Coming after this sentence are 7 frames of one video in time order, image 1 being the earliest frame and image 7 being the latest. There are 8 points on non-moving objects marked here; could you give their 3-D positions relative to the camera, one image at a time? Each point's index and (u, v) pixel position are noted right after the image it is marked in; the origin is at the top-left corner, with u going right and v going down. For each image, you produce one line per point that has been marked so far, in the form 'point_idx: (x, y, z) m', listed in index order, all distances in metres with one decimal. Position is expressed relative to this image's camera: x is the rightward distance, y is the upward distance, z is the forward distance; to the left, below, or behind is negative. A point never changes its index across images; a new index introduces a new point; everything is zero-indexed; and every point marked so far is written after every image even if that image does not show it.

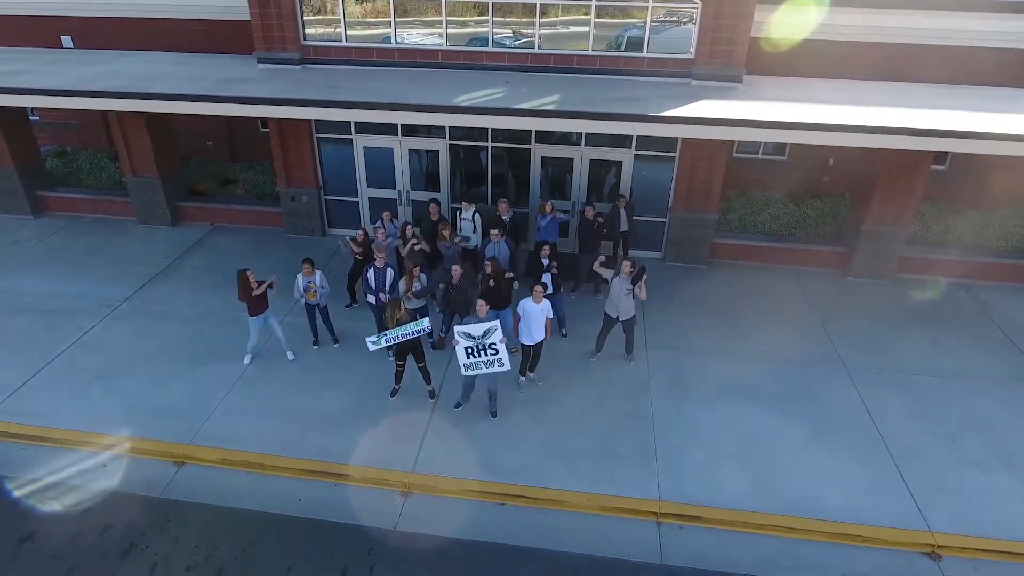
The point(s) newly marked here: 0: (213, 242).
0: (-5.2, +0.8, +12.8) m
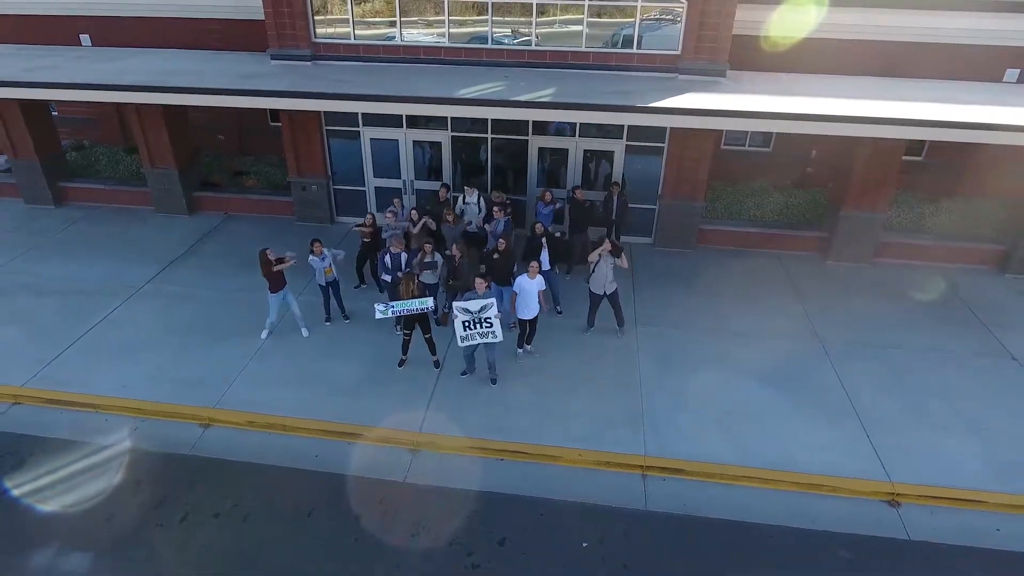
0: (-5.3, +1.1, +13.5) m
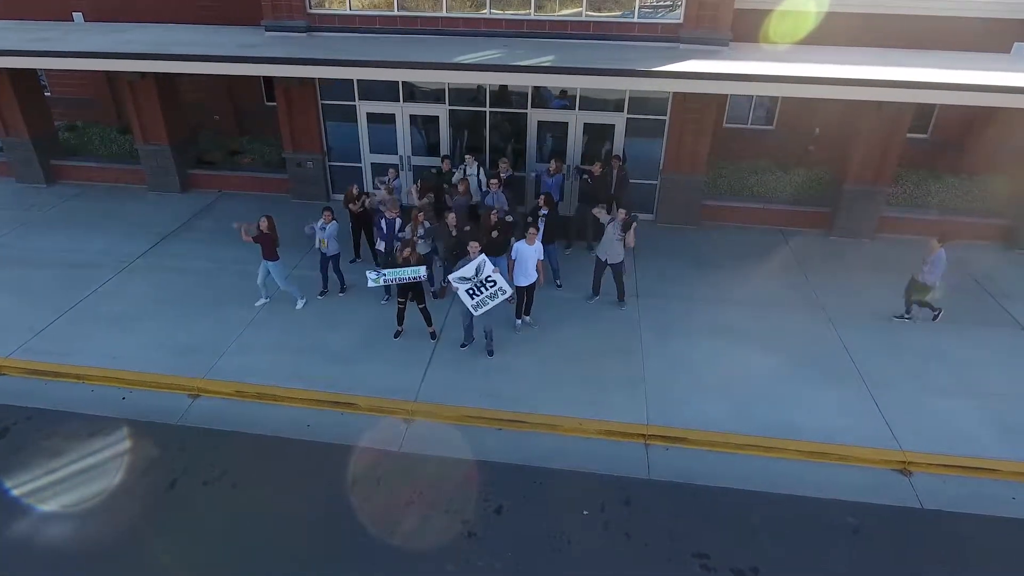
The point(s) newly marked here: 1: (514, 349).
0: (-5.3, +1.5, +13.2) m
1: (0.0, -0.8, +9.1) m
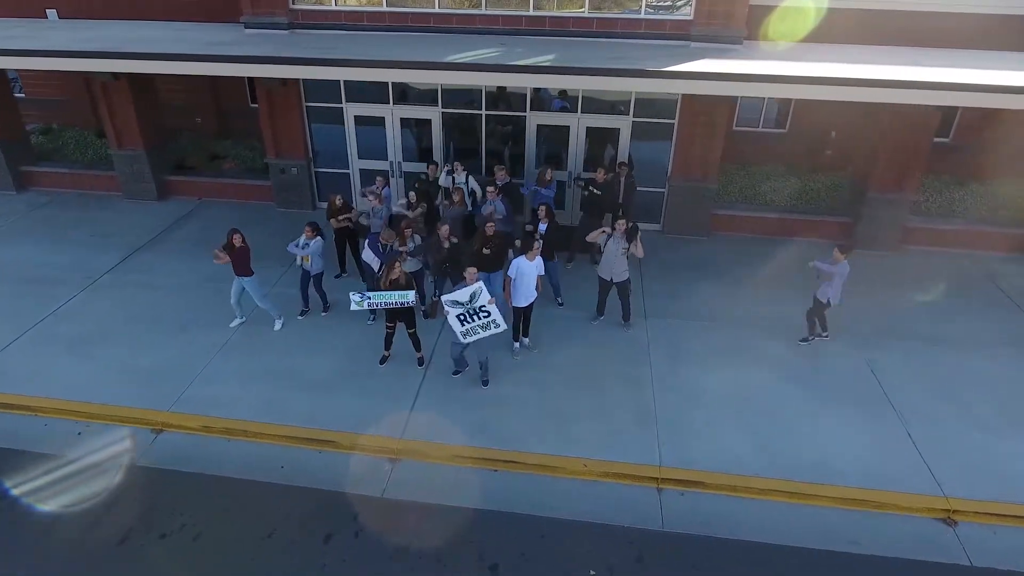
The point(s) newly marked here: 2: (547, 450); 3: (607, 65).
0: (-5.3, +1.2, +12.4) m
1: (0.0, -1.0, +8.3) m
2: (+0.3, -1.6, +7.2) m
3: (+1.2, +2.9, +9.5) m
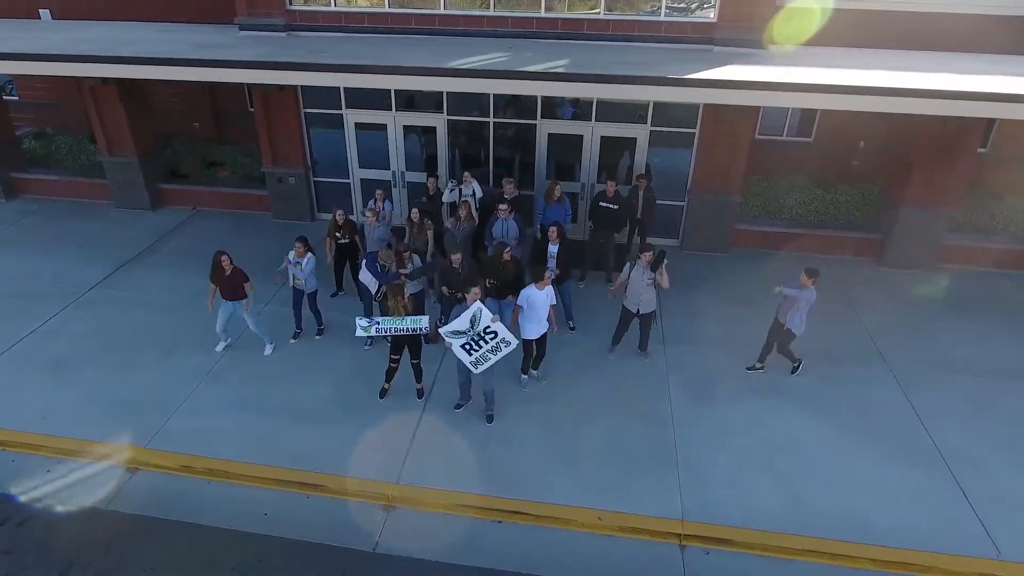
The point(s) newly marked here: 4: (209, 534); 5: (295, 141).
0: (-5.2, +1.0, +11.8) m
1: (+0.1, -1.3, +7.7) m
2: (+0.4, -1.9, +6.5) m
3: (+1.4, +2.6, +8.9) m
4: (-2.6, -2.1, +6.2) m
5: (-3.4, +2.3, +11.3) m
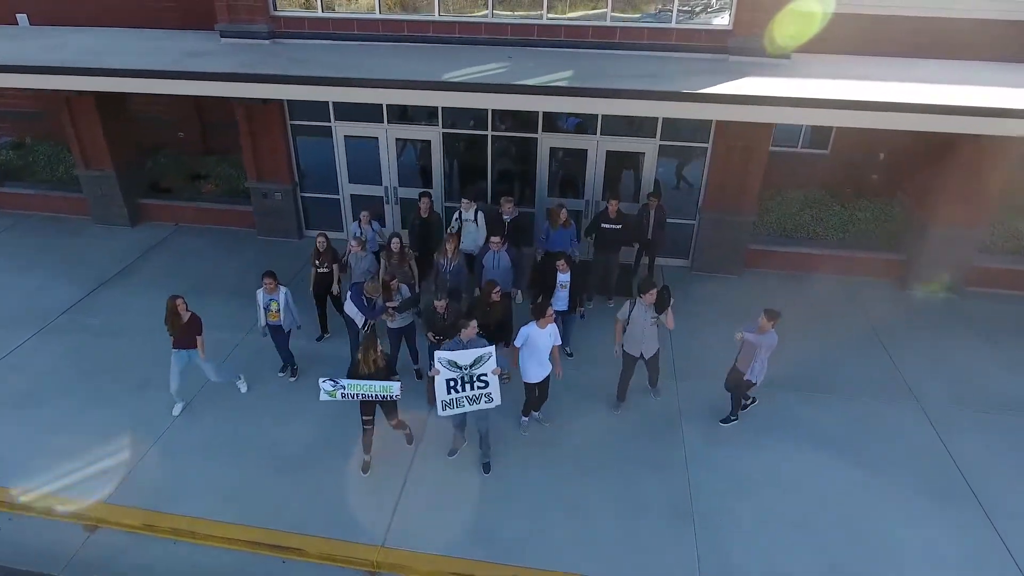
0: (-5.2, +0.7, +11.2) m
1: (+0.1, -1.6, +7.0) m
2: (+0.4, -2.2, +5.9) m
3: (+1.4, +2.3, +8.2) m
4: (-2.6, -2.4, +5.5) m
5: (-3.4, +1.9, +10.6) m
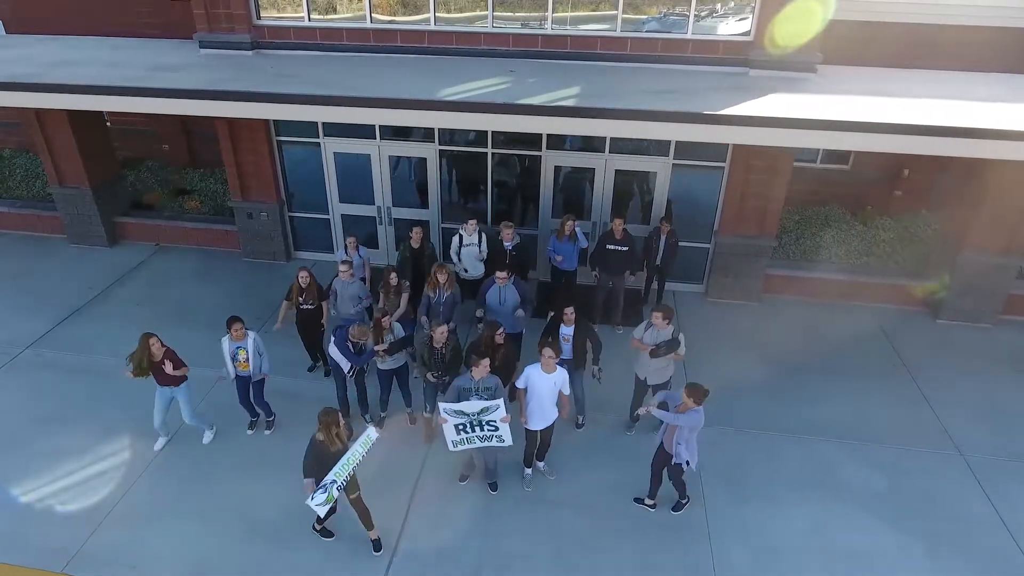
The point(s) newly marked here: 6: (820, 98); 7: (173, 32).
0: (-5.2, +0.3, +10.5) m
1: (+0.1, -2.0, +6.3) m
2: (+0.4, -2.6, +5.2) m
3: (+1.4, +1.9, +7.5) m
4: (-2.6, -2.8, +4.9) m
5: (-3.3, +1.6, +10.0) m
6: (+3.4, +2.1, +8.0) m
7: (-5.1, +3.9, +11.1) m
